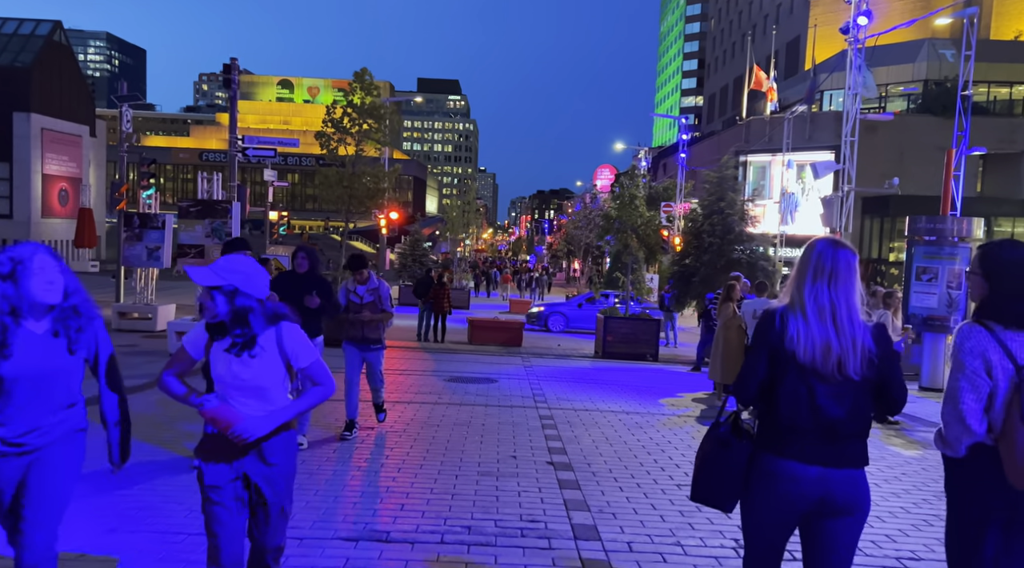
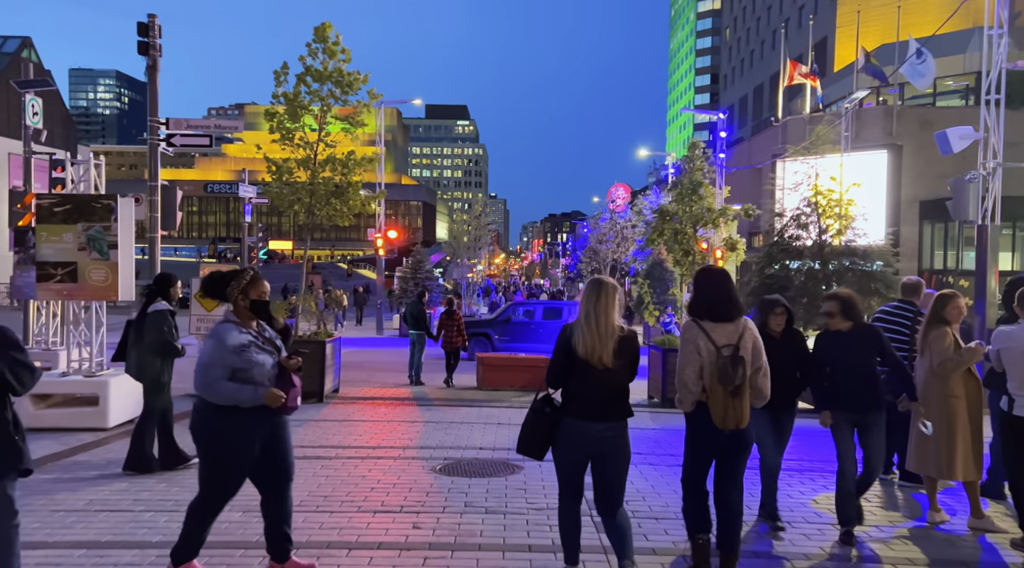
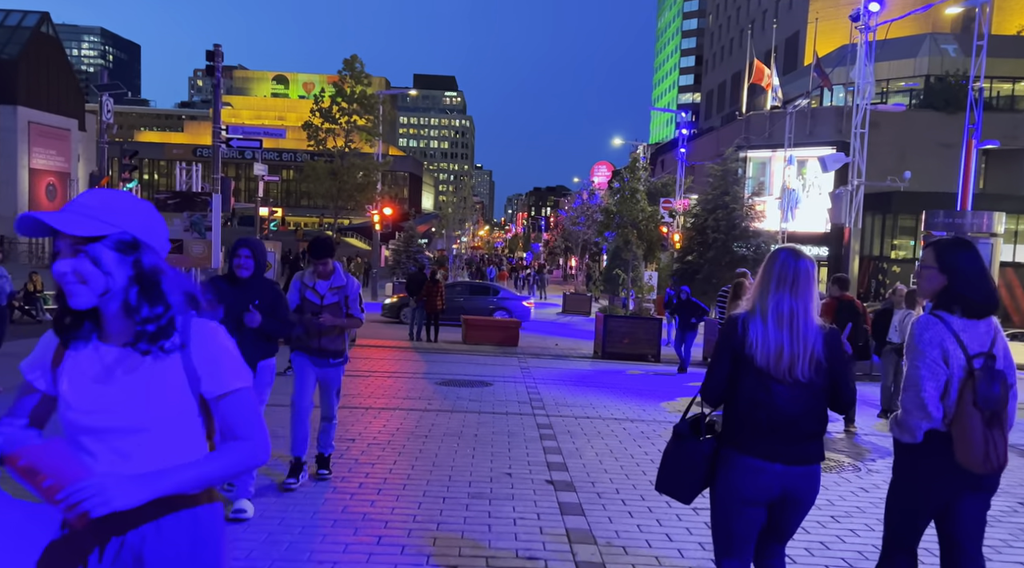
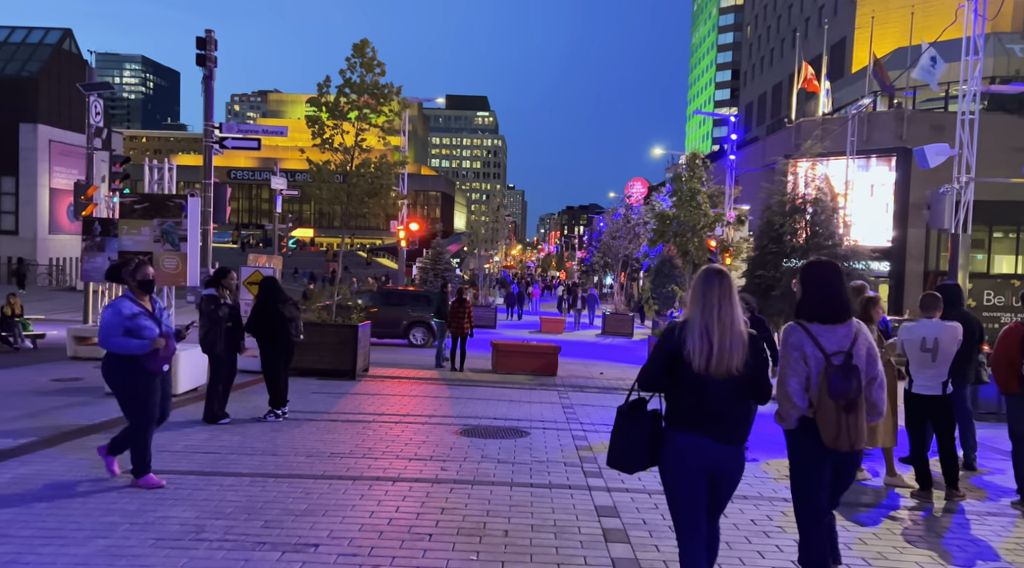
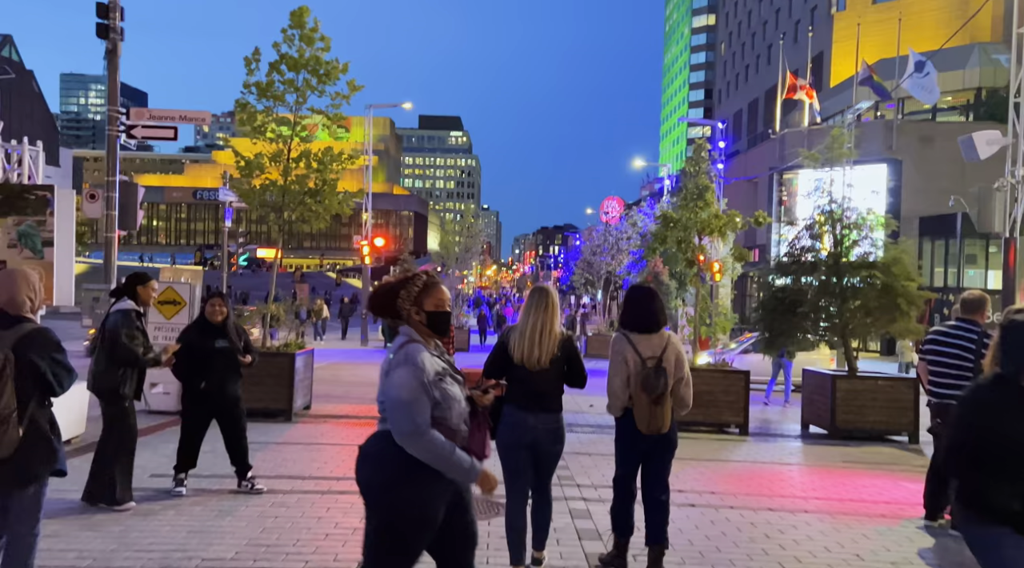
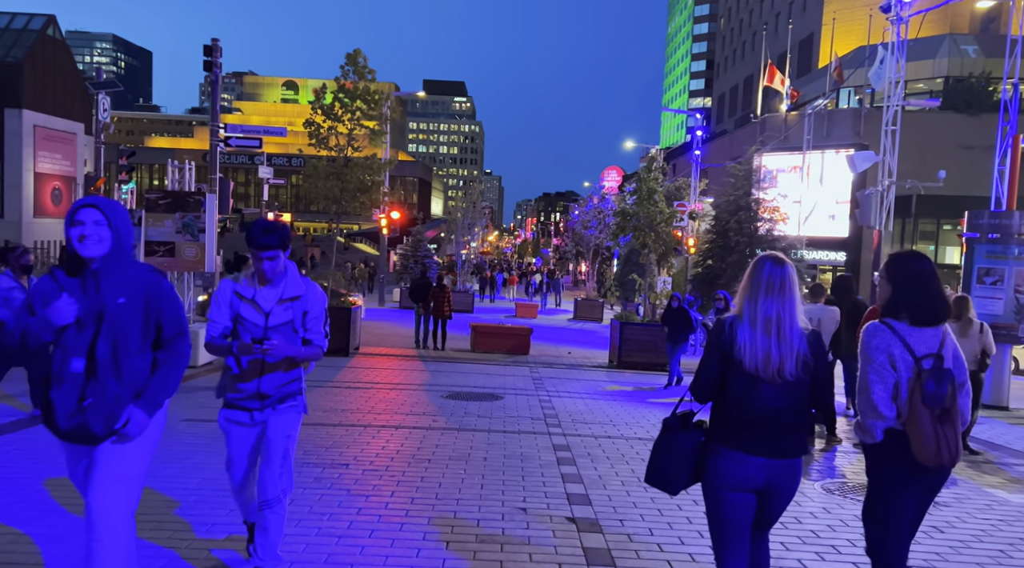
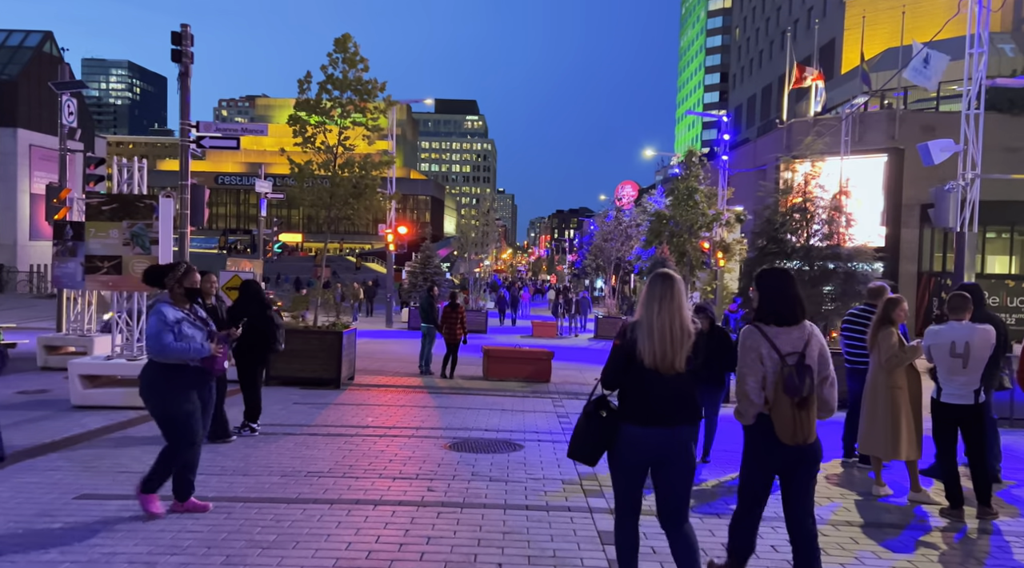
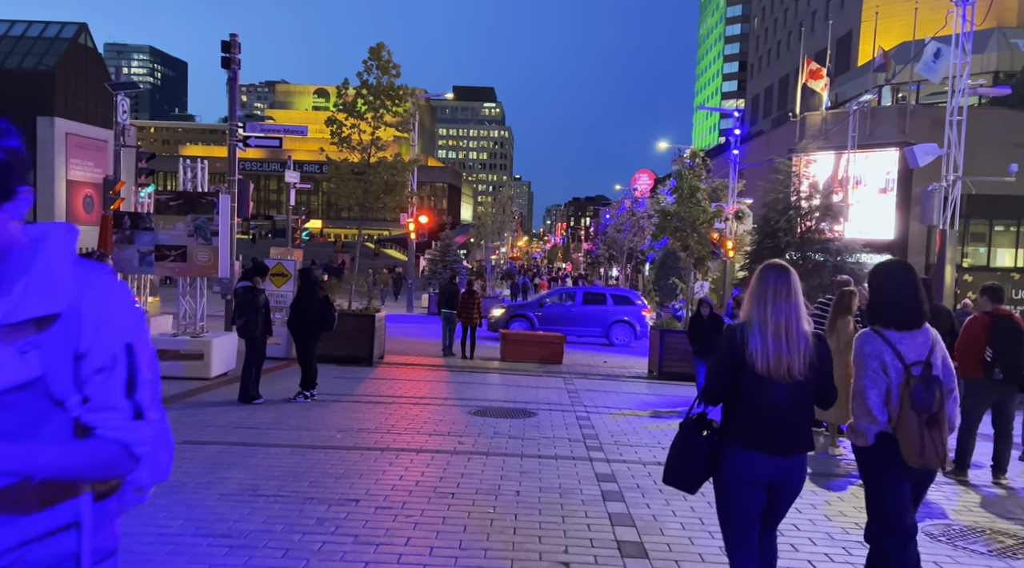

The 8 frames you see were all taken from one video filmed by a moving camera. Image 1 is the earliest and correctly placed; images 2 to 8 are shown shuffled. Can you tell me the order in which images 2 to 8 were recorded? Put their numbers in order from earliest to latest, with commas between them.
3, 6, 8, 4, 7, 2, 5
